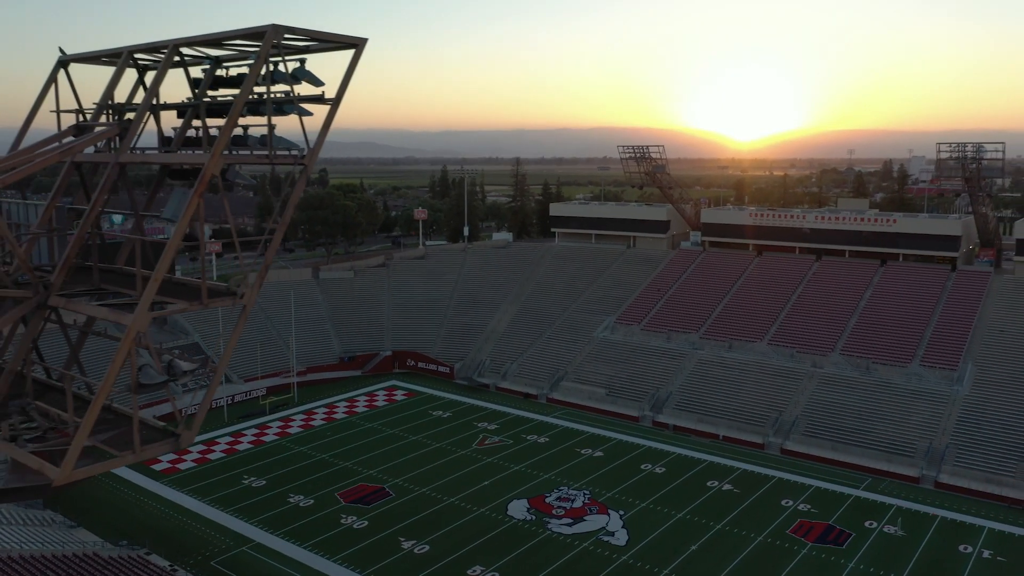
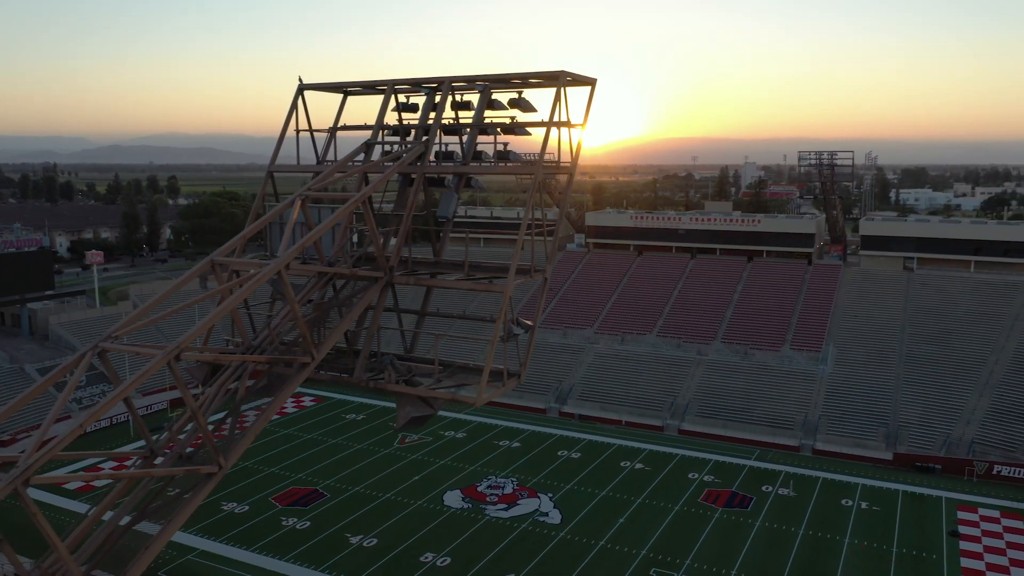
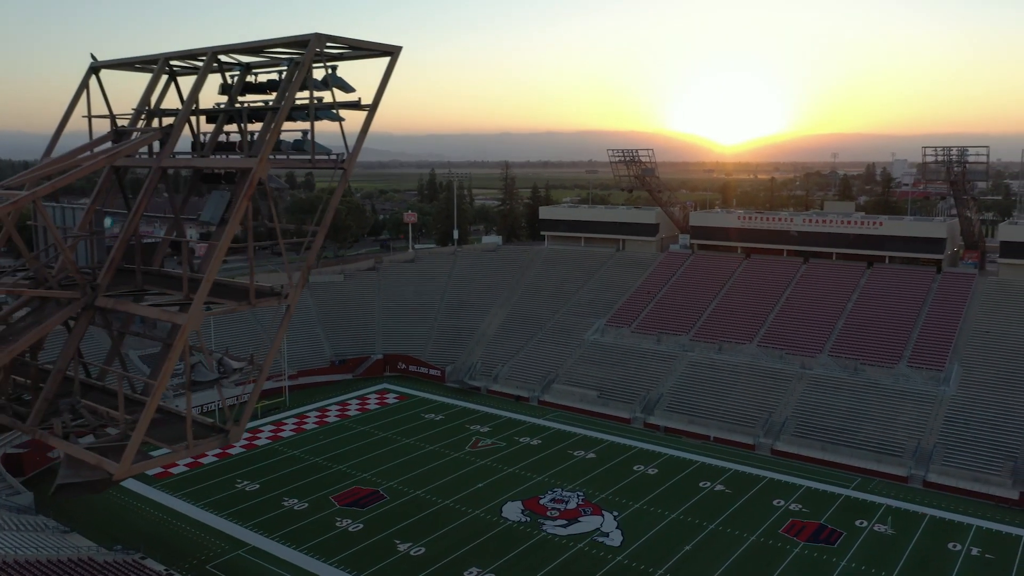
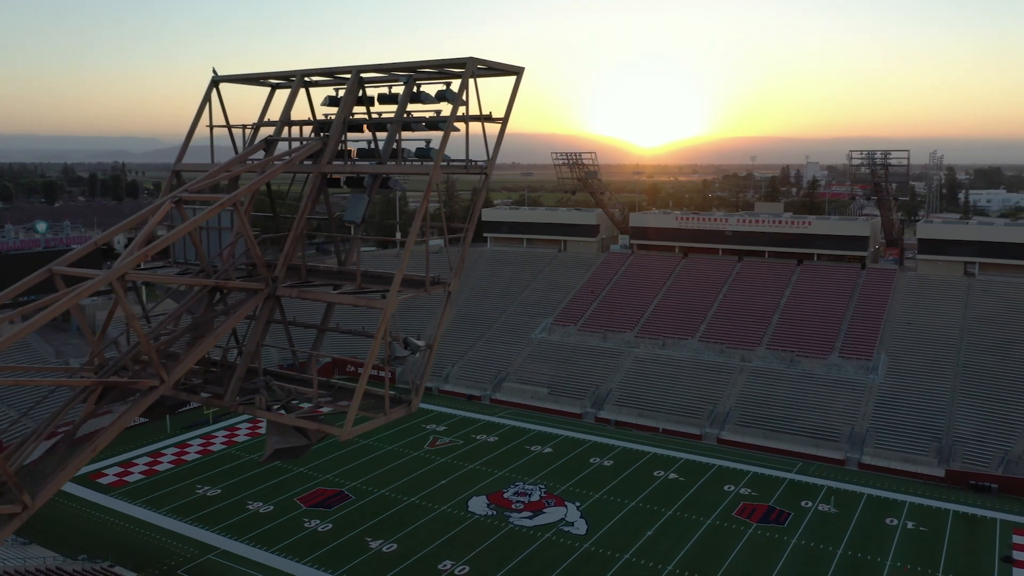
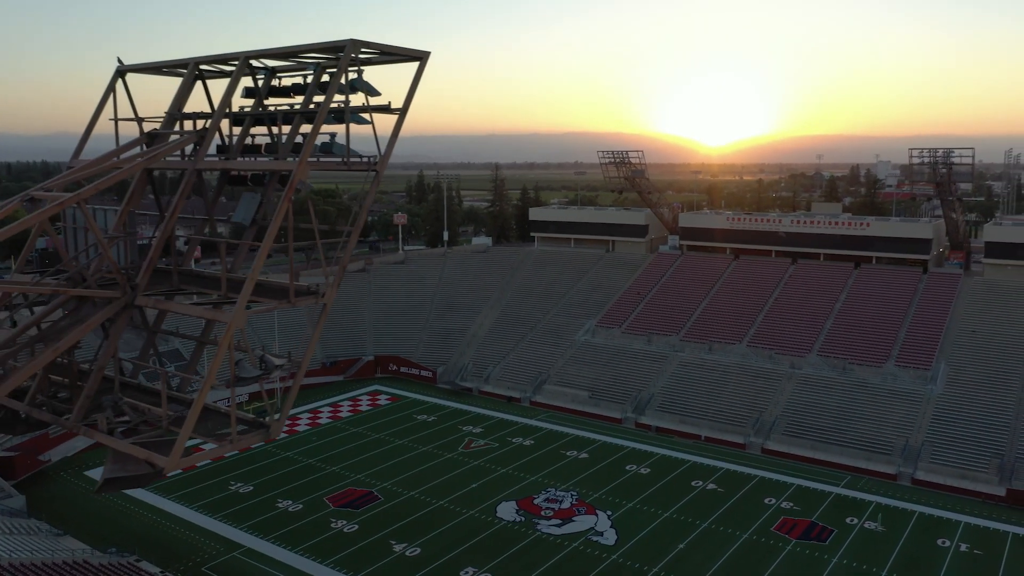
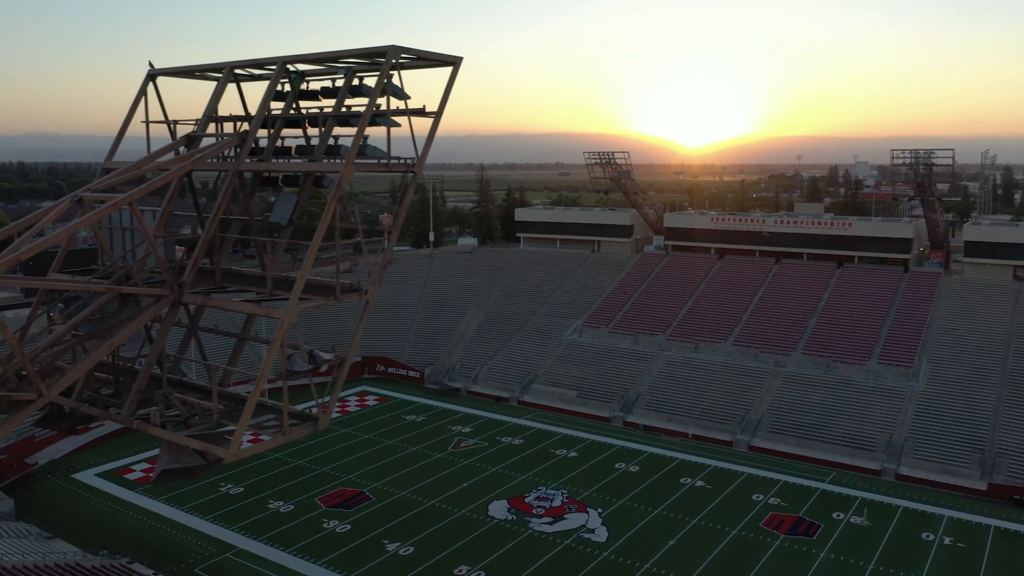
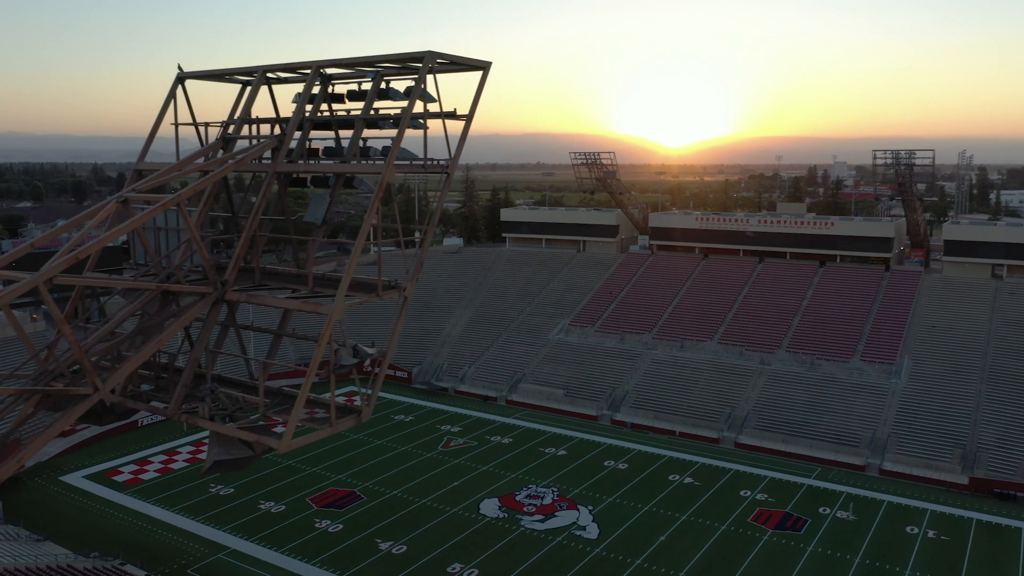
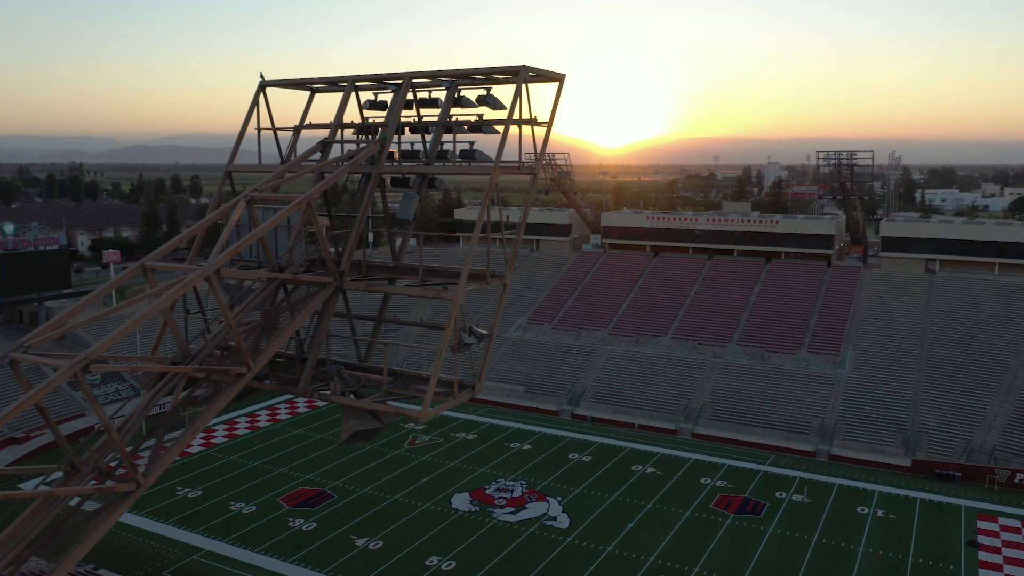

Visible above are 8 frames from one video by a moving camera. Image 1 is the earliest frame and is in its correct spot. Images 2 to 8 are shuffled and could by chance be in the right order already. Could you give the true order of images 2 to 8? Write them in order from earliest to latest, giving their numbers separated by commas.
3, 5, 6, 7, 4, 8, 2
